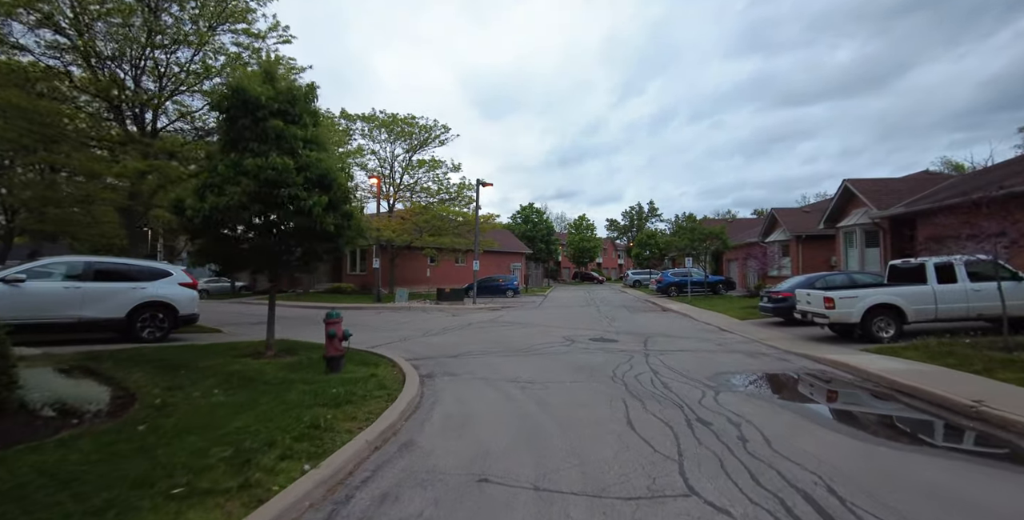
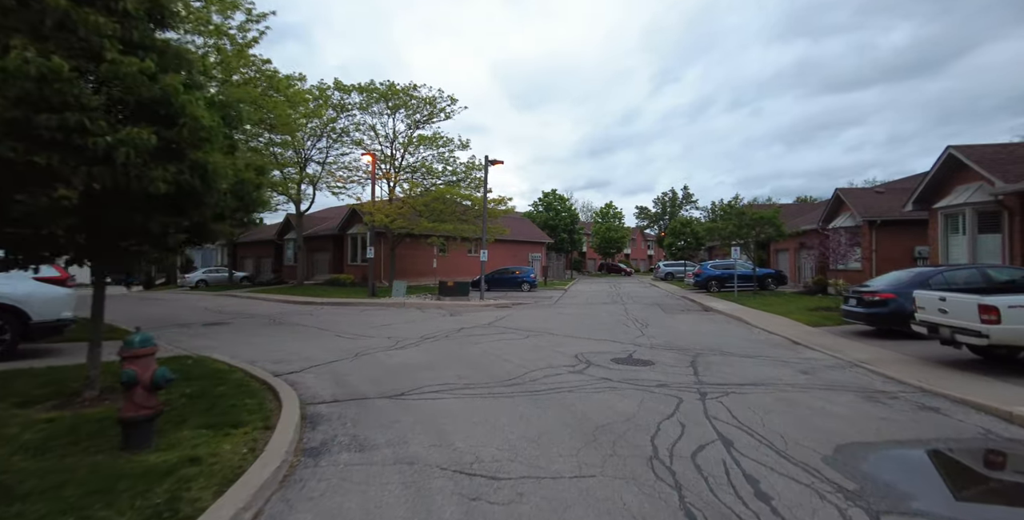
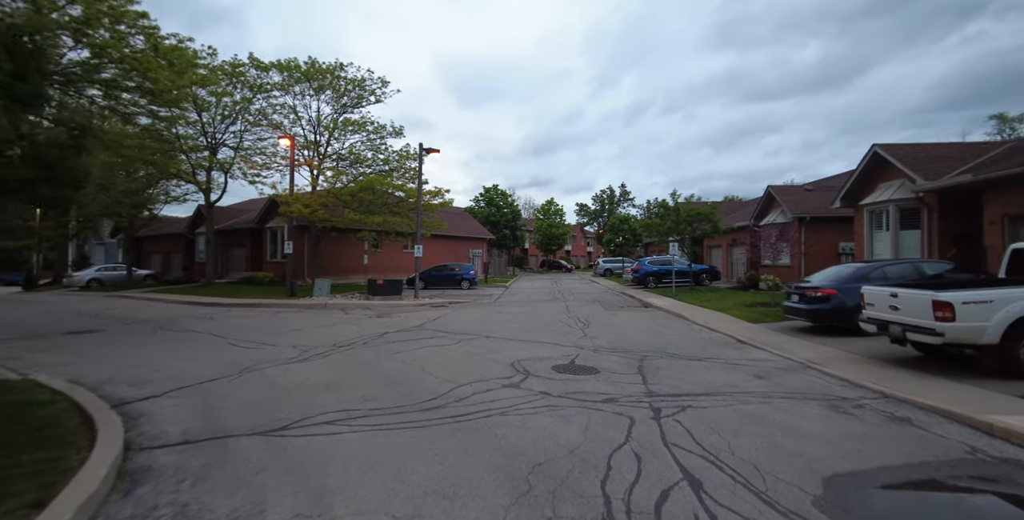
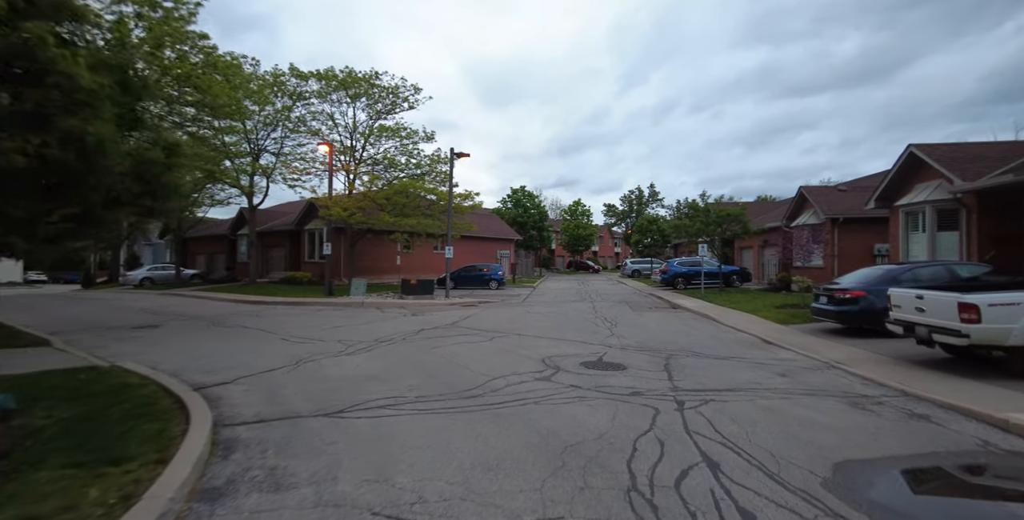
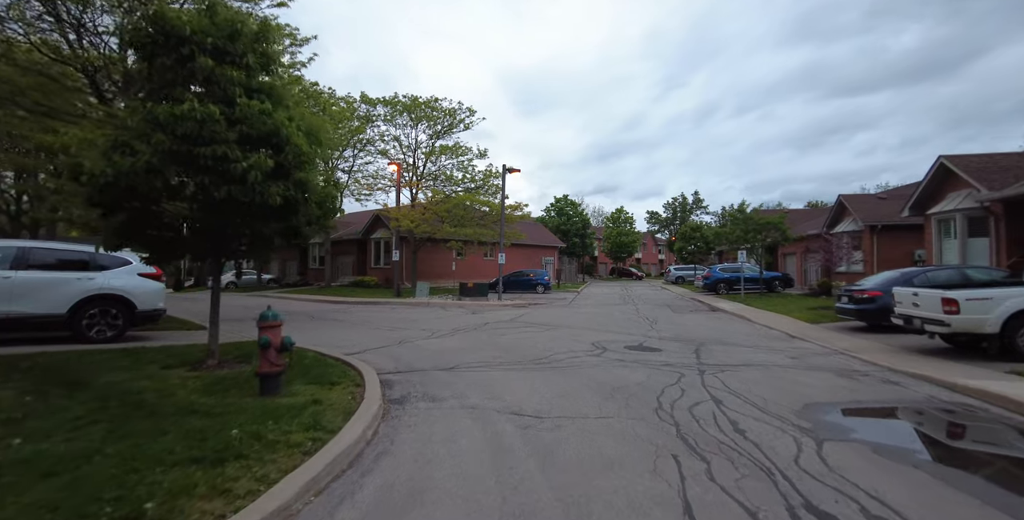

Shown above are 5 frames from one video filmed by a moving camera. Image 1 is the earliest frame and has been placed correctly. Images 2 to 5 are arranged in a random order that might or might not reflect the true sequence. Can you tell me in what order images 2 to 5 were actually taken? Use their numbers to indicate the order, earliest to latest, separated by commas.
5, 2, 4, 3
